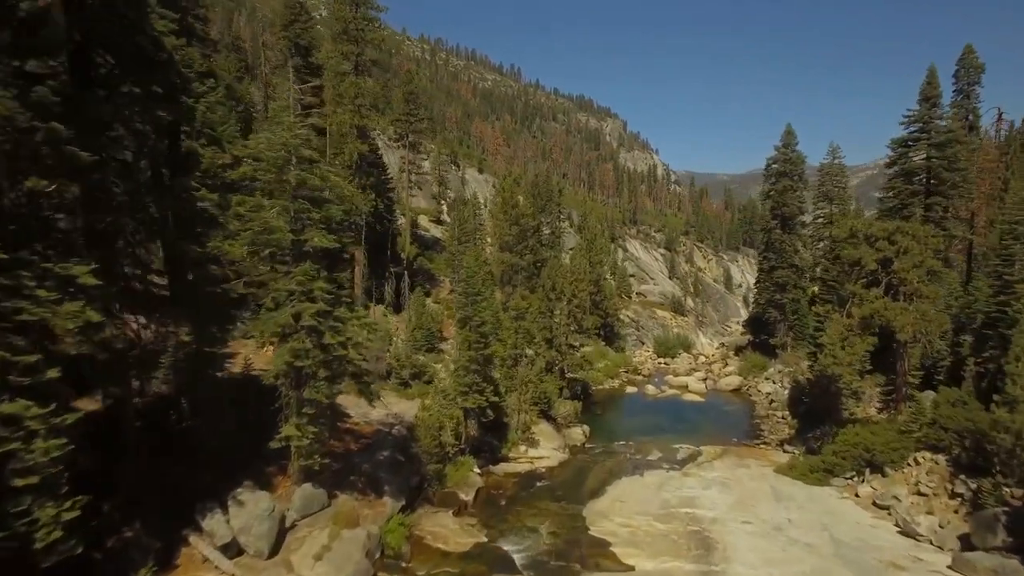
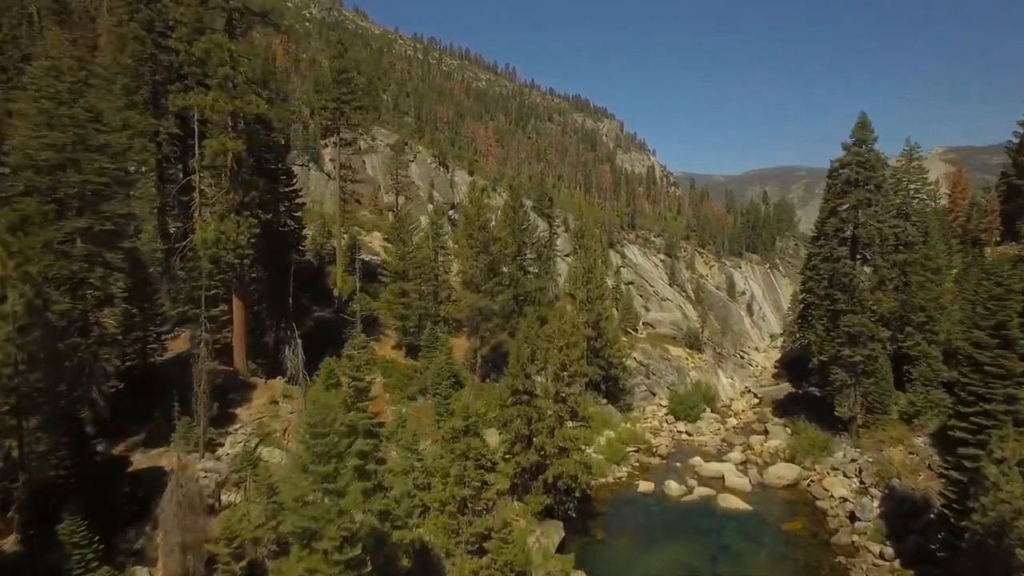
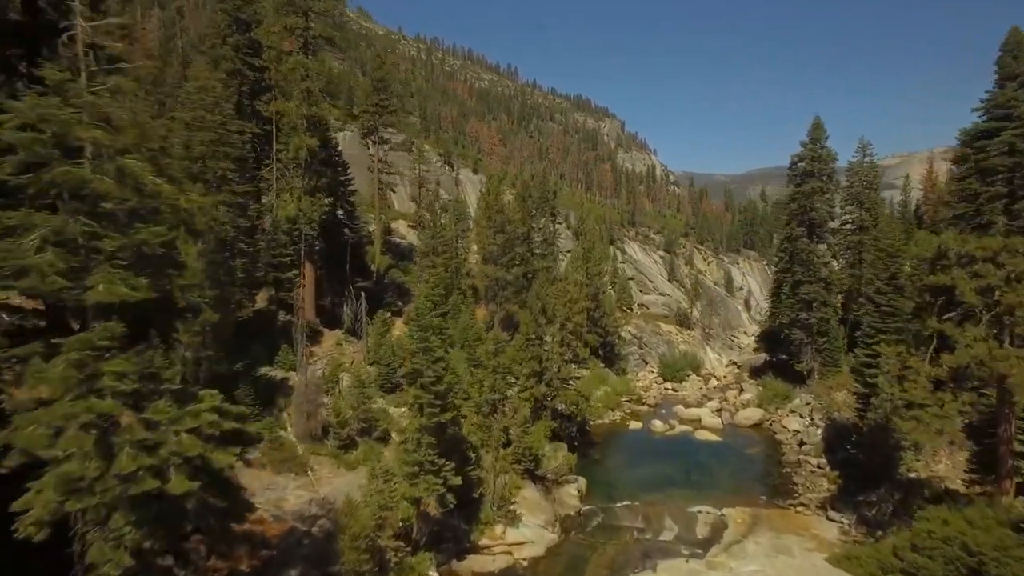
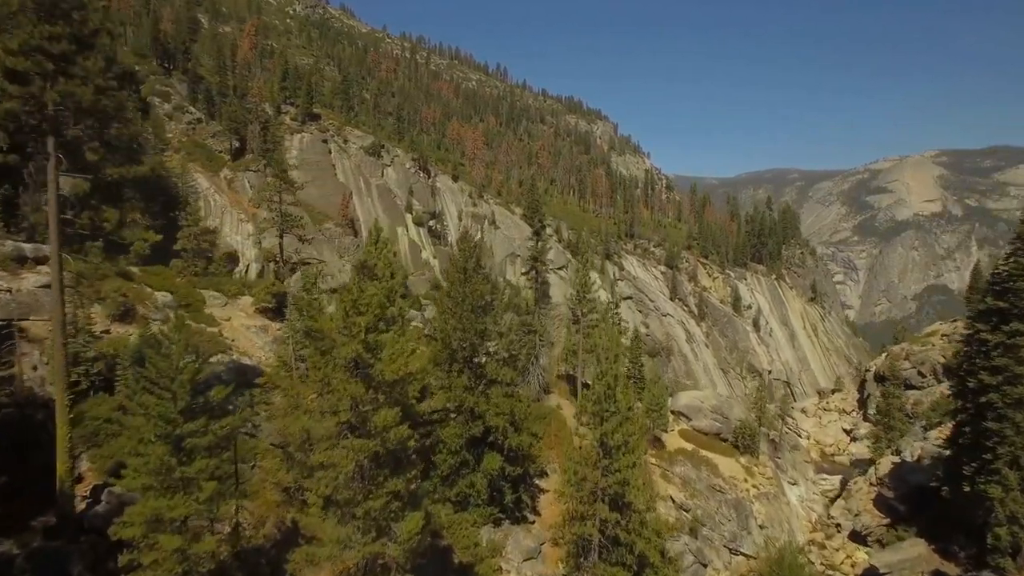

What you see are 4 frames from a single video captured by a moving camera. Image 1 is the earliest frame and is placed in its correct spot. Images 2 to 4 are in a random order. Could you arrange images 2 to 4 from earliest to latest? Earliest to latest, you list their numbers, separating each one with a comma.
3, 2, 4
